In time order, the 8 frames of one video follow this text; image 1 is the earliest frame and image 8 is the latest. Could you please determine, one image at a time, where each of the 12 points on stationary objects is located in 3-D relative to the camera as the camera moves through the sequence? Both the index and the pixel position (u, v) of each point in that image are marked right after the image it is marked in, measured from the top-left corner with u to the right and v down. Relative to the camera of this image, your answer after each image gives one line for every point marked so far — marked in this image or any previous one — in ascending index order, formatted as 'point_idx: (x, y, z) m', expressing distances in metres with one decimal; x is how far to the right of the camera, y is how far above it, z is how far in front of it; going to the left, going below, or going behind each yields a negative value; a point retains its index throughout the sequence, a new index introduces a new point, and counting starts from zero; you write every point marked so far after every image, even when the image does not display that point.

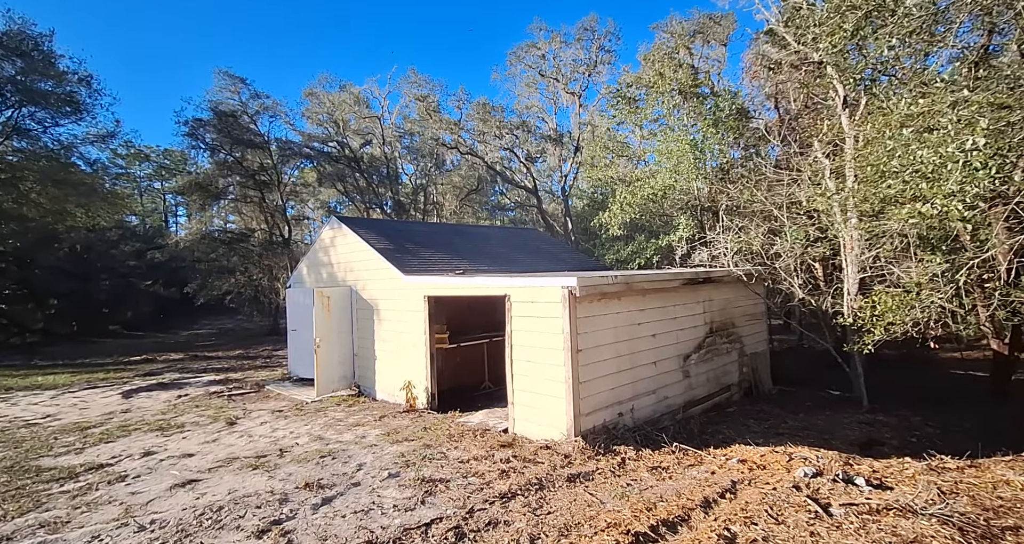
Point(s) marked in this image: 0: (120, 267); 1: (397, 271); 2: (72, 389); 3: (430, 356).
0: (-16.9, +0.2, +23.8) m
1: (-1.3, 0.0, +6.2) m
2: (-7.4, -1.9, +9.5) m
3: (-0.9, -0.9, +5.7) m
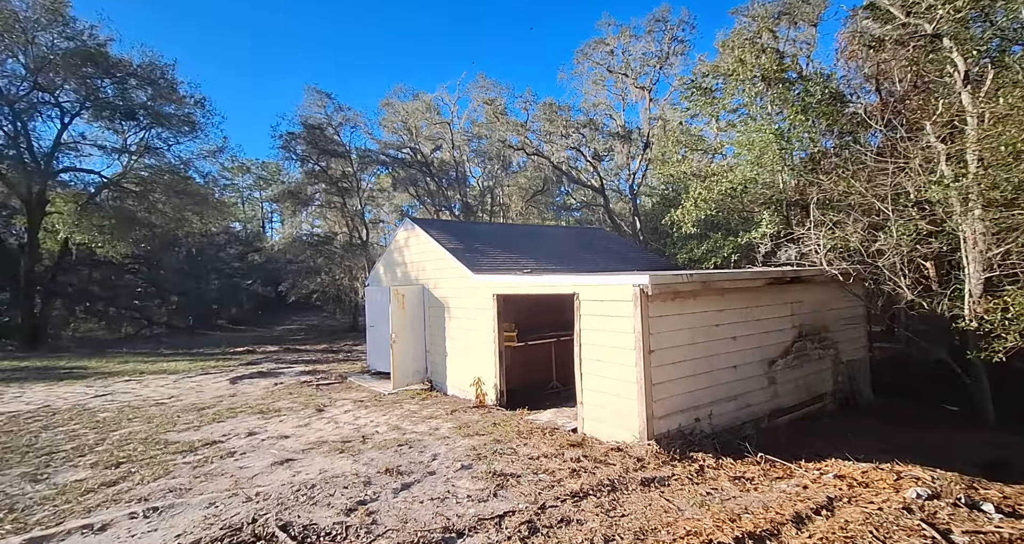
0: (-13.7, +0.2, +25.7) m
1: (-0.5, 0.0, +6.3) m
2: (-6.1, -1.9, +10.4) m
3: (-0.1, -0.9, +5.8) m
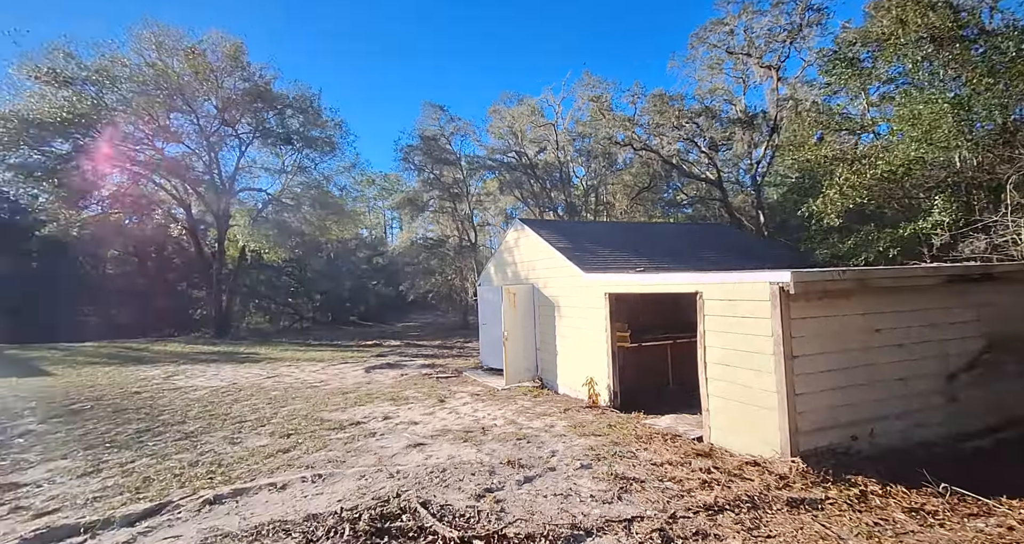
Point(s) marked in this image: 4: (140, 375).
0: (-8.3, +0.2, +27.9) m
1: (+0.8, 0.0, +6.2) m
2: (-3.8, -2.0, +11.3) m
3: (+1.1, -0.9, +5.6) m
4: (-7.1, -1.9, +10.8) m
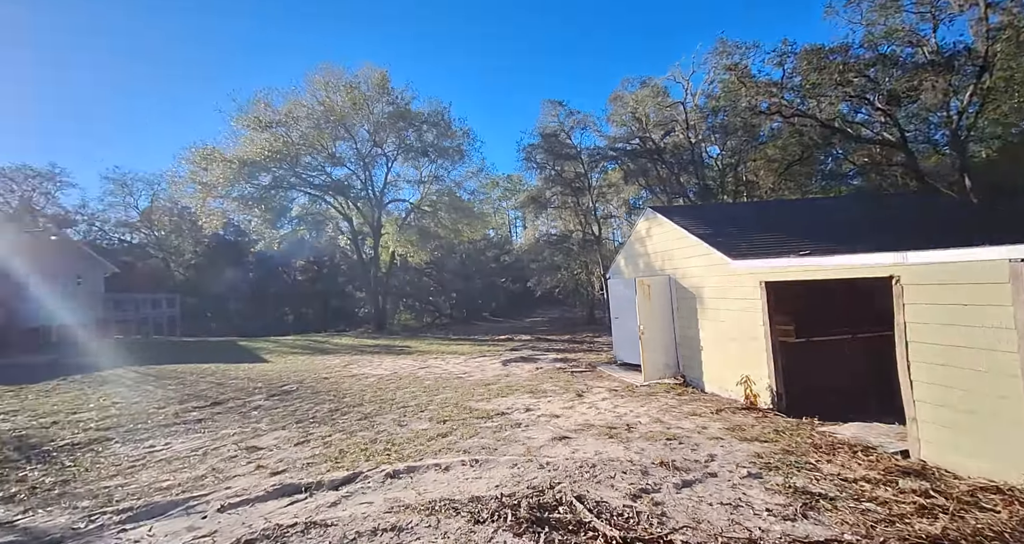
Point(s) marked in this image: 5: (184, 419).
0: (-1.5, +0.2, +28.9) m
1: (+2.3, +0.2, +5.7) m
2: (-0.9, -2.0, +11.7) m
3: (+2.5, -0.7, +5.0) m
4: (-4.2, -2.1, +12.0) m
5: (-4.2, -1.9, +7.1) m
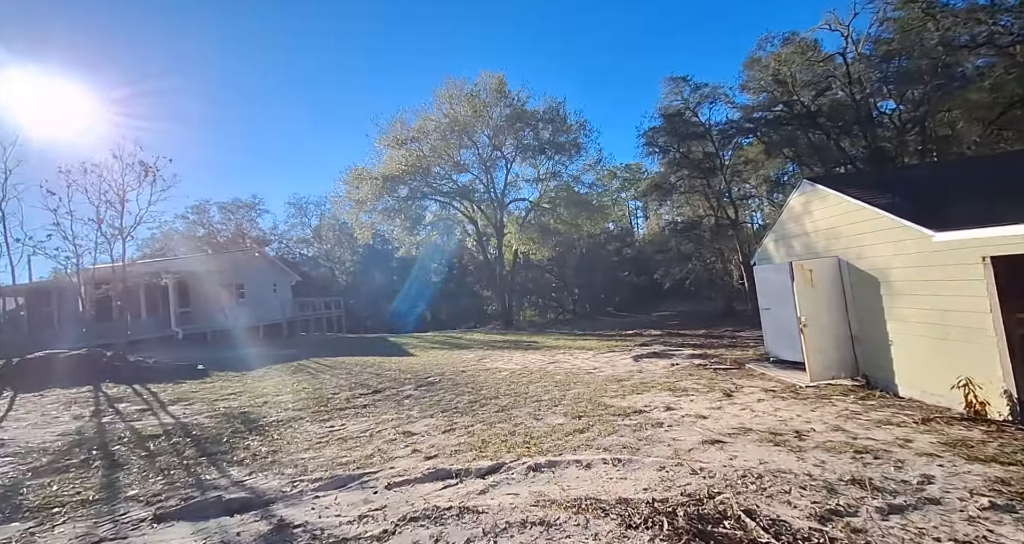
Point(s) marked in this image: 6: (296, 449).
0: (+5.2, +0.6, +28.2) m
1: (+3.6, +0.4, +4.7) m
2: (+1.9, -1.8, +11.3) m
3: (+3.6, -0.5, +4.1) m
4: (-1.2, -2.0, +12.4) m
5: (-2.3, -1.9, +7.6) m
6: (-2.3, -1.9, +5.5) m
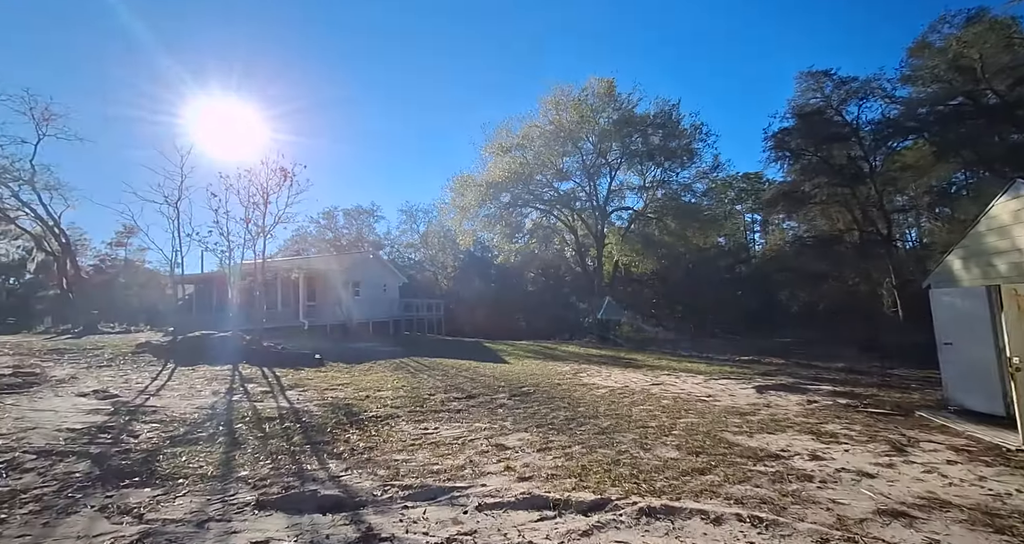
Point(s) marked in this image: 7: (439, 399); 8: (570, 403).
0: (+10.4, -0.4, +26.2) m
1: (+4.4, +0.1, +3.5) m
2: (+3.9, -2.1, +10.2) m
3: (+4.3, -0.8, +2.7) m
4: (+1.0, -2.2, +11.8) m
5: (-0.9, -1.9, +7.3) m
6: (-1.3, -1.8, +5.3) m
7: (-1.1, -1.9, +7.9) m
8: (+0.9, -2.0, +7.7) m
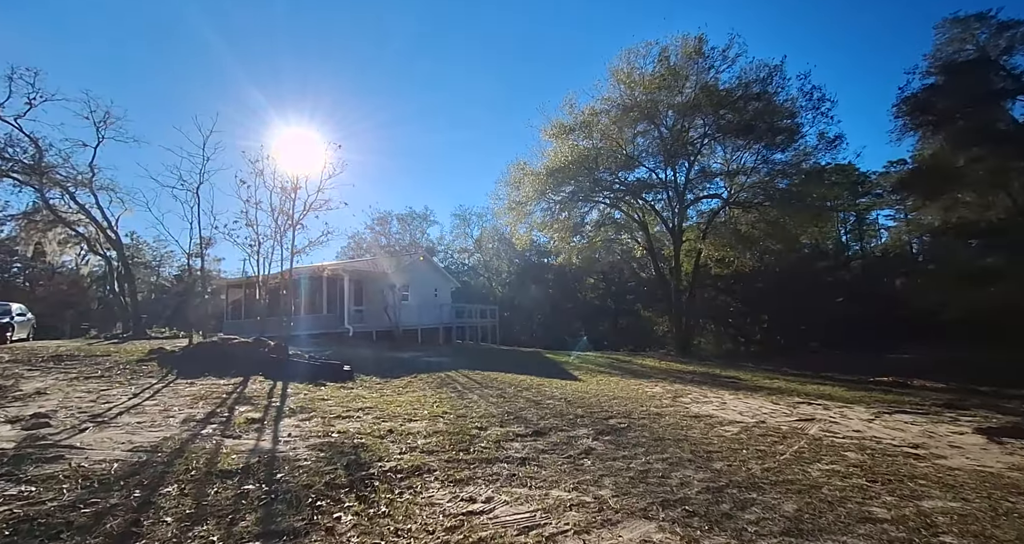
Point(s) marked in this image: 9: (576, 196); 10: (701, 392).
0: (+13.3, -0.5, +22.3) m
1: (+4.8, +0.4, +0.4) m
2: (+5.1, -1.9, +7.2) m
3: (+4.6, -0.5, -0.3) m
4: (+2.4, -2.1, +9.1) m
5: (0.0, -1.7, +4.8) m
6: (-0.6, -1.6, +2.8) m
7: (-0.2, -1.7, +5.5) m
8: (+1.8, -1.8, +5.1) m
9: (+2.3, +2.7, +18.4) m
10: (+3.4, -2.1, +9.1) m
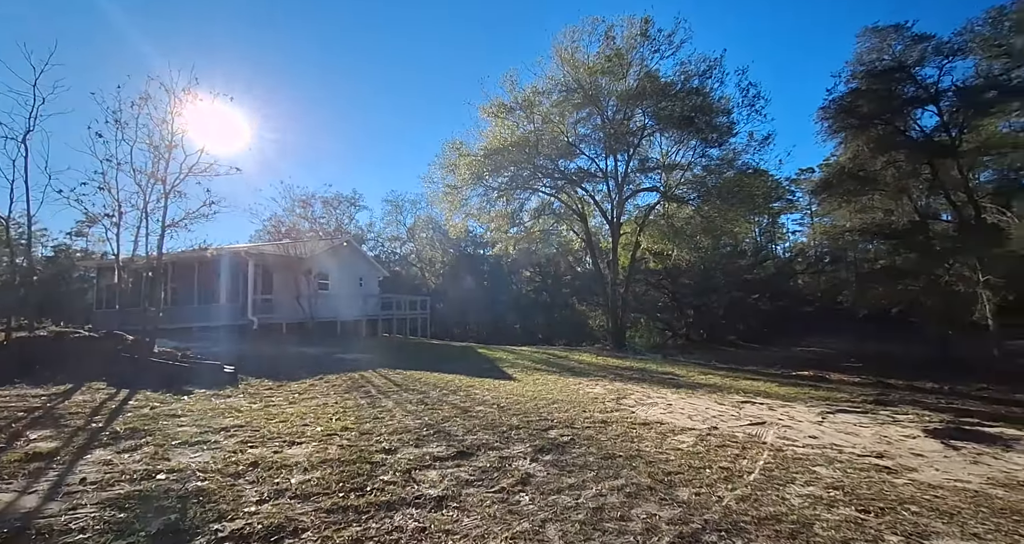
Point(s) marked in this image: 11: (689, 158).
0: (+10.2, -0.3, +22.8) m
1: (+4.8, +0.4, 0.0) m
2: (+4.1, -1.9, +6.7) m
3: (+4.7, -0.5, -0.7) m
4: (+1.2, -1.9, +8.2) m
5: (-0.7, -1.6, +3.7) m
6: (-1.0, -1.4, +1.6) m
7: (-0.9, -1.6, +4.3) m
8: (+1.1, -1.6, +4.2) m
9: (-0.1, +3.0, +17.4) m
10: (+2.1, -1.9, +8.4) m
11: (+6.1, +4.0, +17.6) m
